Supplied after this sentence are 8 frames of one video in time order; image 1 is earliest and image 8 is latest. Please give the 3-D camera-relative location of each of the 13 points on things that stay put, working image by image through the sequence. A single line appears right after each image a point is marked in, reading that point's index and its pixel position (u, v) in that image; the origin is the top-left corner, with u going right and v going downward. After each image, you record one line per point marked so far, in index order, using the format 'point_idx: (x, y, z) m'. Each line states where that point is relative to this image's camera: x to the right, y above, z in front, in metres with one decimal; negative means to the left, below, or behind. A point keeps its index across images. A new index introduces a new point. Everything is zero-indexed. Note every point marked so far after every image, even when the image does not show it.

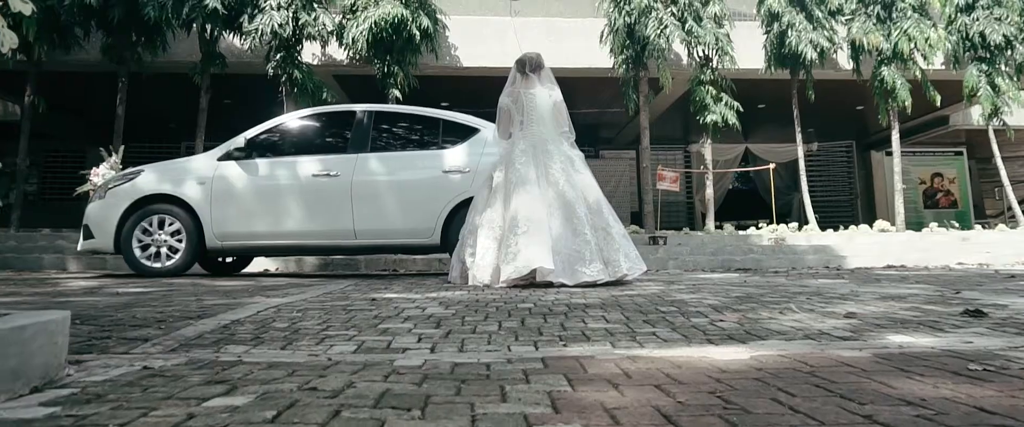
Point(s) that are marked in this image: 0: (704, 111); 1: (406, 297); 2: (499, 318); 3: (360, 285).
0: (+3.0, +1.6, +11.0) m
1: (-0.7, -0.5, +4.4) m
2: (-0.1, -0.5, +3.2) m
3: (-1.2, -0.6, +5.7) m
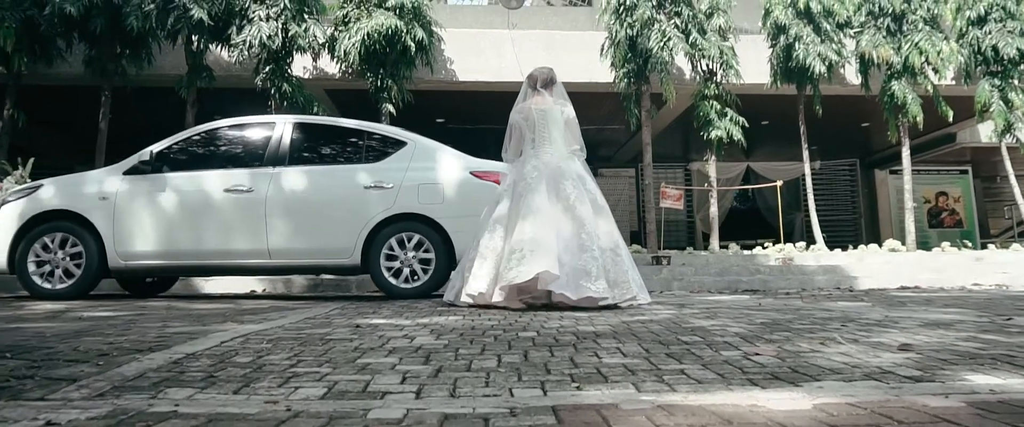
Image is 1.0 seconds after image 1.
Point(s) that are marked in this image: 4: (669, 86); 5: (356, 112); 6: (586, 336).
0: (+3.0, +1.3, +10.7) m
1: (-0.7, -0.6, +4.0) m
2: (-0.1, -0.5, +2.8) m
3: (-1.3, -0.7, +5.3) m
4: (+2.3, +1.8, +10.2) m
5: (-2.9, +1.8, +12.9) m
6: (+0.3, -0.6, +3.2) m
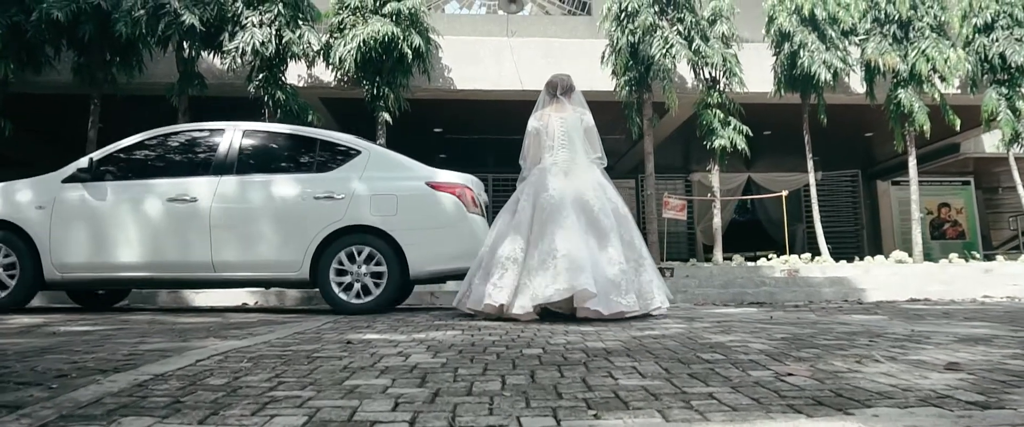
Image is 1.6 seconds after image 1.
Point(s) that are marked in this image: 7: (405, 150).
0: (+3.0, +1.2, +10.5) m
1: (-0.7, -0.7, +3.7) m
2: (0.0, -0.6, +2.5) m
3: (-1.2, -0.8, +5.0) m
4: (+2.3, +1.7, +10.0) m
5: (-2.9, +1.6, +12.7) m
6: (+0.3, -0.6, +2.9) m
7: (-2.3, +1.4, +15.0) m
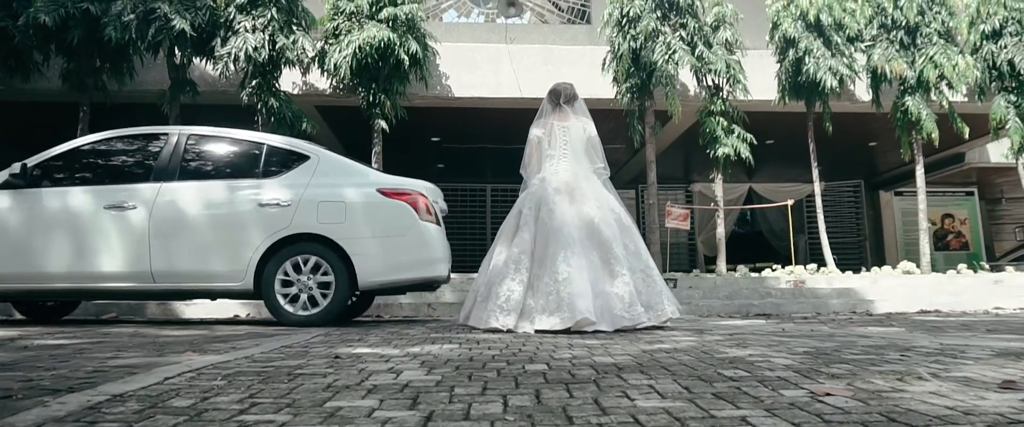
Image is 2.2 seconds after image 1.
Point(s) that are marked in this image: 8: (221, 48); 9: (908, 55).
0: (+3.0, +1.0, +10.2) m
1: (-0.7, -0.7, +3.5) m
2: (0.0, -0.6, +2.2) m
3: (-1.2, -0.8, +4.8) m
4: (+2.3, +1.6, +9.8) m
5: (-2.9, +1.4, +12.5) m
6: (+0.4, -0.6, +2.6) m
7: (-2.3, +1.1, +14.8) m
8: (-3.8, +2.1, +9.1) m
9: (+5.5, +2.2, +9.8) m
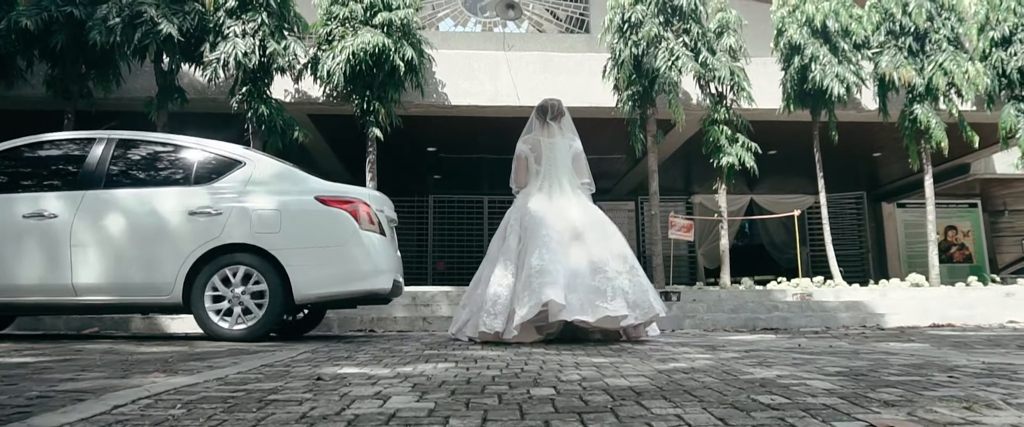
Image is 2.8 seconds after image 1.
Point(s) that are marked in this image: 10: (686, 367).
0: (+2.9, +0.9, +10.0) m
1: (-0.7, -0.7, +3.1) m
2: (0.0, -0.6, +1.9) m
3: (-1.2, -0.9, +4.4) m
4: (+2.2, +1.4, +9.5) m
5: (-2.9, +1.2, +12.2) m
6: (+0.4, -0.6, +2.3) m
7: (-2.4, +0.9, +14.5) m
8: (-3.8, +2.0, +8.8) m
9: (+5.5, +2.1, +9.6) m
10: (+0.8, -0.7, +3.3) m
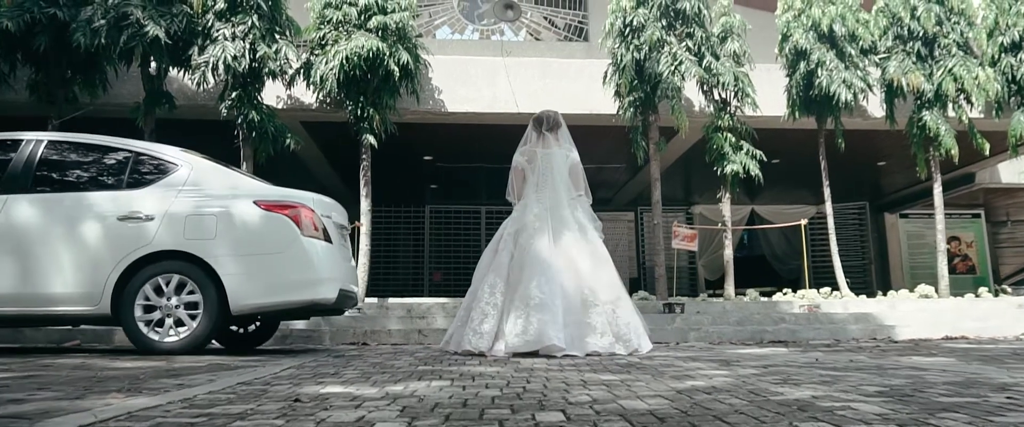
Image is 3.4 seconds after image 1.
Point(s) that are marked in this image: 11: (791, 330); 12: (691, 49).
0: (+2.9, +0.7, +9.7) m
1: (-0.6, -0.7, +2.8) m
2: (0.0, -0.6, +1.6) m
3: (-1.2, -0.9, +4.1) m
4: (+2.2, +1.3, +9.2) m
5: (-3.0, +1.1, +11.9) m
6: (+0.4, -0.6, +2.0) m
7: (-2.4, +0.7, +14.2) m
8: (-3.8, +1.9, +8.5) m
9: (+5.5, +1.9, +9.3) m
10: (+0.8, -0.7, +3.0) m
11: (+3.3, -1.4, +8.3) m
12: (+2.3, +2.1, +9.2) m
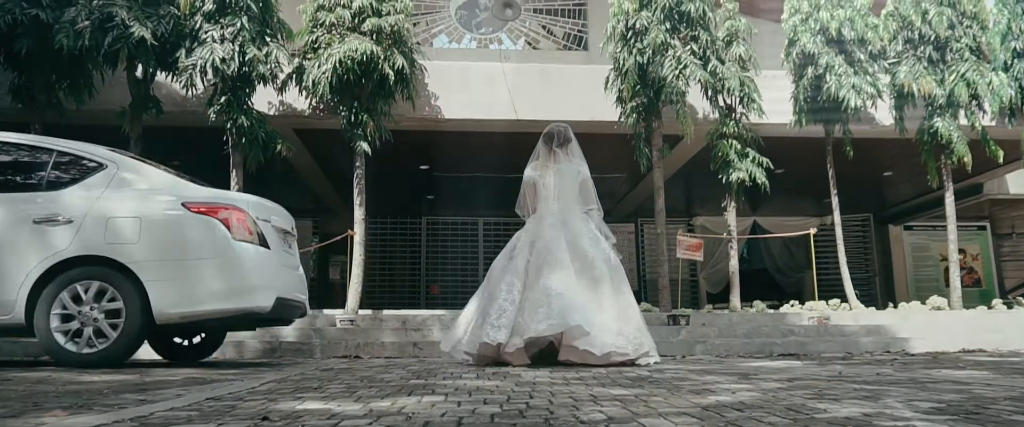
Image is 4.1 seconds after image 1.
0: (+2.9, +0.6, +9.4) m
1: (-0.6, -0.7, +2.5) m
2: (0.0, -0.5, +1.3) m
3: (-1.2, -0.9, +3.8) m
4: (+2.2, +1.2, +9.0) m
5: (-3.0, +0.9, +11.6) m
6: (+0.4, -0.5, +1.7) m
7: (-2.4, +0.5, +13.9) m
8: (-3.8, +1.8, +8.2) m
9: (+5.5, +1.8, +9.1) m
10: (+0.8, -0.7, +2.7) m
11: (+3.3, -1.5, +8.0) m
12: (+2.3, +2.0, +8.9) m
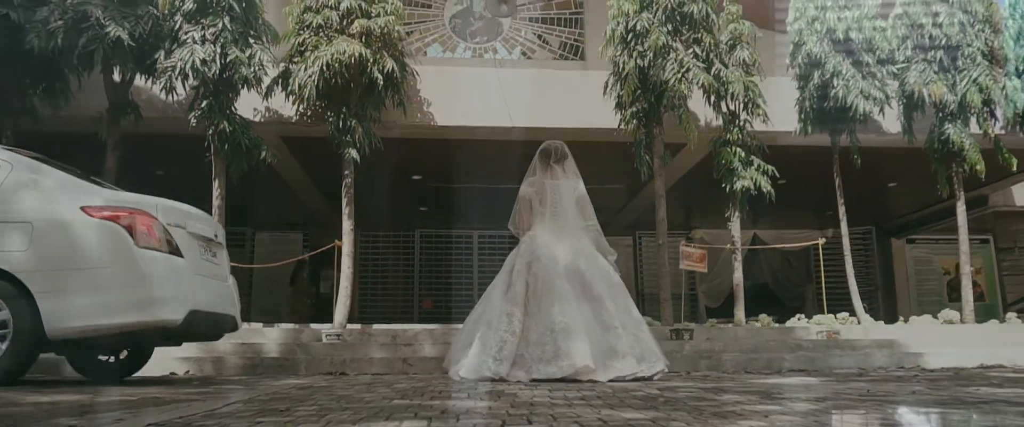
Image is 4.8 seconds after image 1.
0: (+2.8, +0.5, +9.0) m
1: (-0.6, -0.7, +2.1) m
2: (0.0, -0.4, +0.8) m
3: (-1.3, -0.9, +3.3) m
4: (+2.1, +1.1, +8.6) m
5: (-3.1, +0.7, +11.1) m
6: (+0.4, -0.5, +1.3) m
7: (-2.5, +0.2, +13.4) m
8: (-3.9, +1.7, +7.8) m
9: (+5.4, +1.7, +8.8) m
10: (+0.8, -0.7, +2.3) m
11: (+3.2, -1.6, +7.6) m
12: (+2.3, +1.9, +8.6) m
